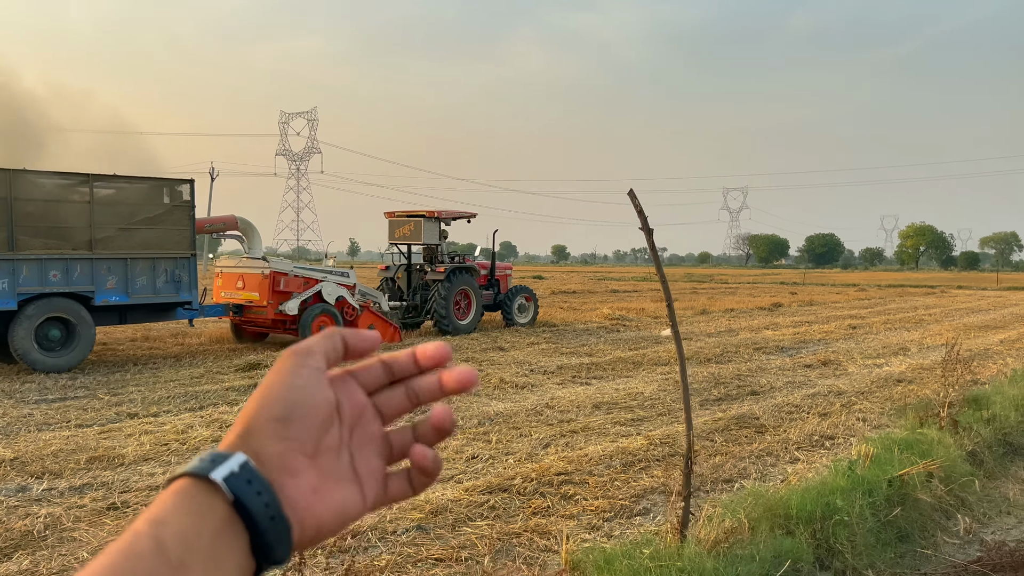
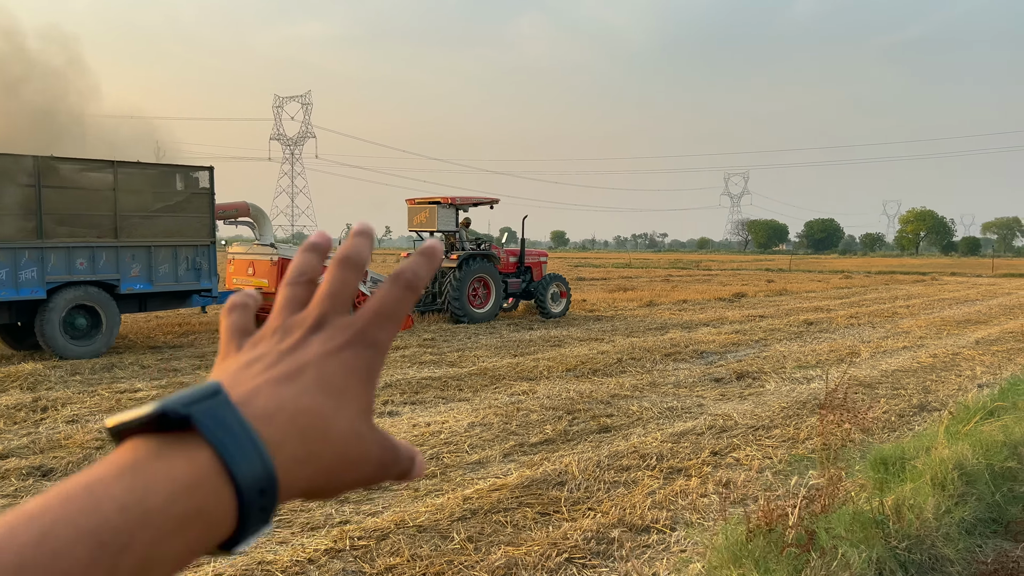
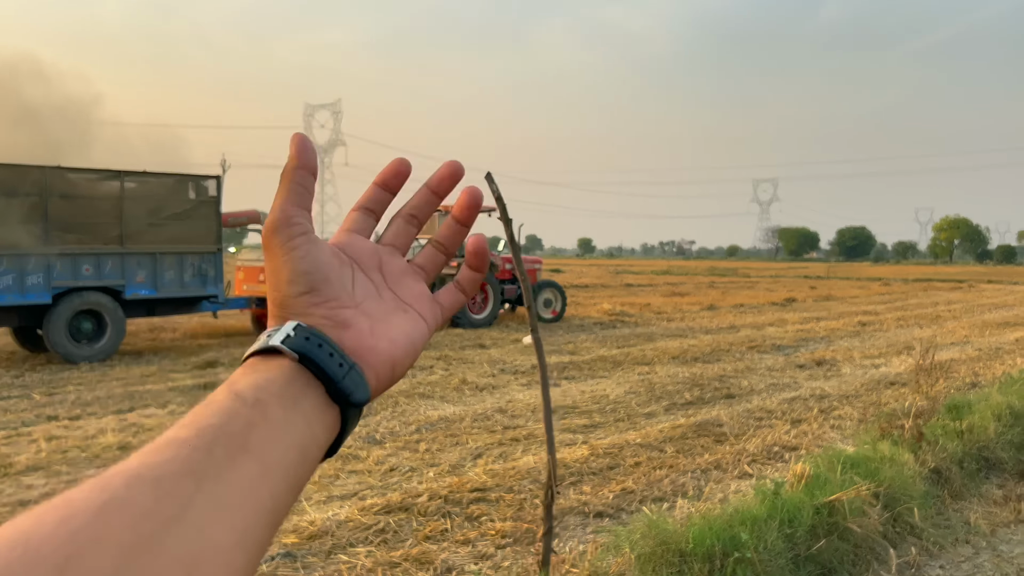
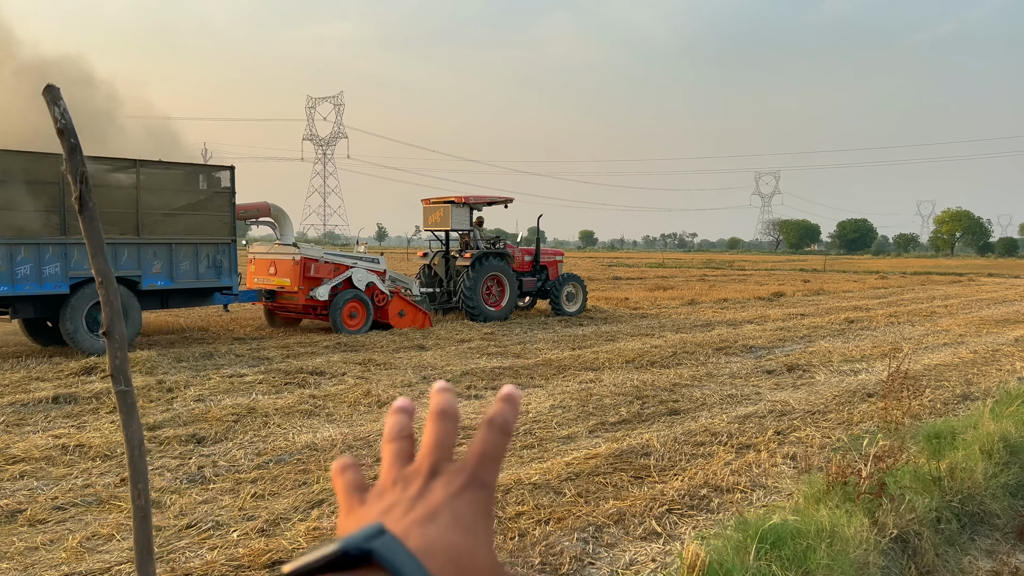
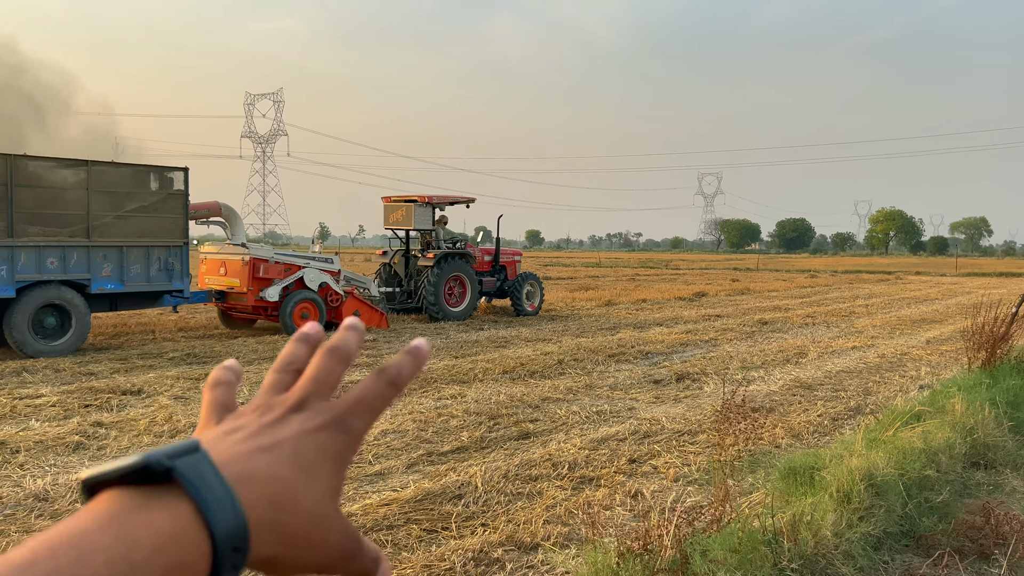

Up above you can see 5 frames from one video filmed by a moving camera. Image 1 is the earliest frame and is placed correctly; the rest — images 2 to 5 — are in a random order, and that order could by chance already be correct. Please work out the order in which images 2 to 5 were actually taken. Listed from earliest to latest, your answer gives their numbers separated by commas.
3, 4, 2, 5
